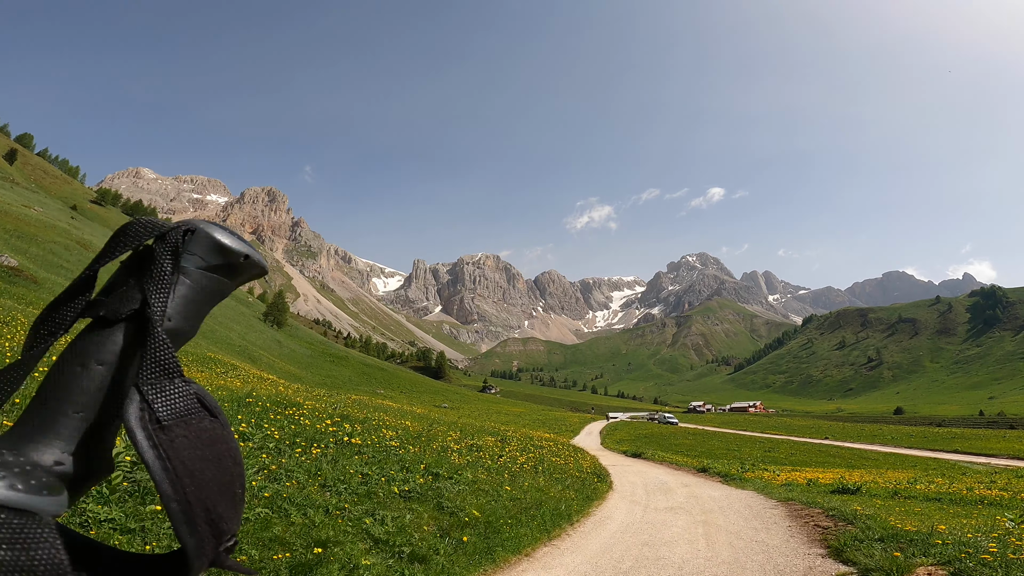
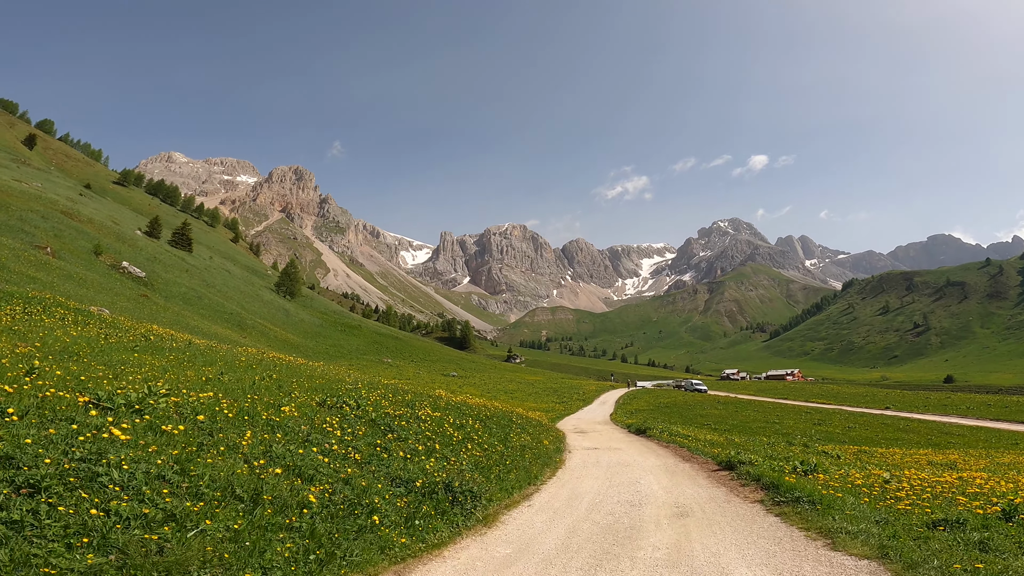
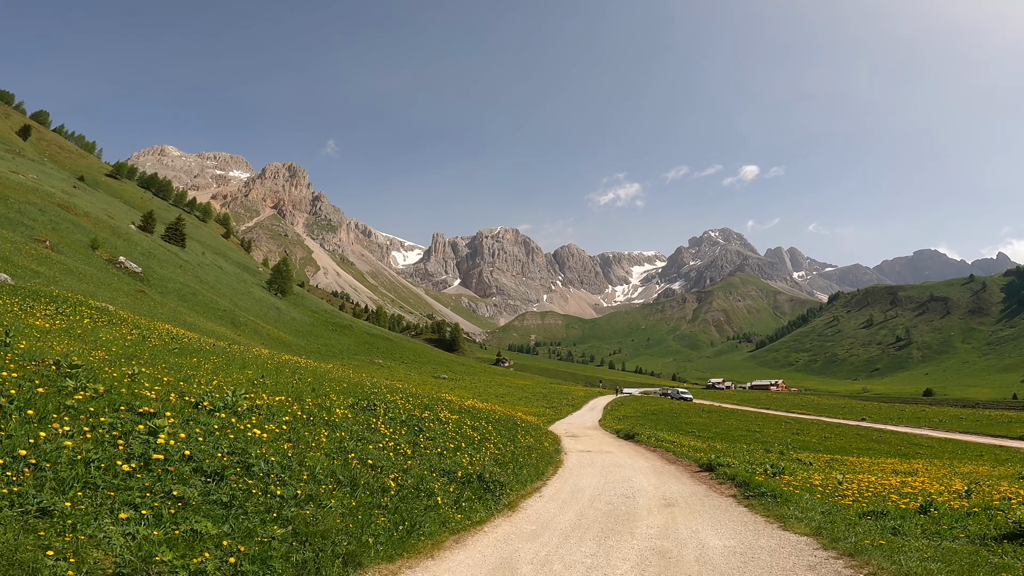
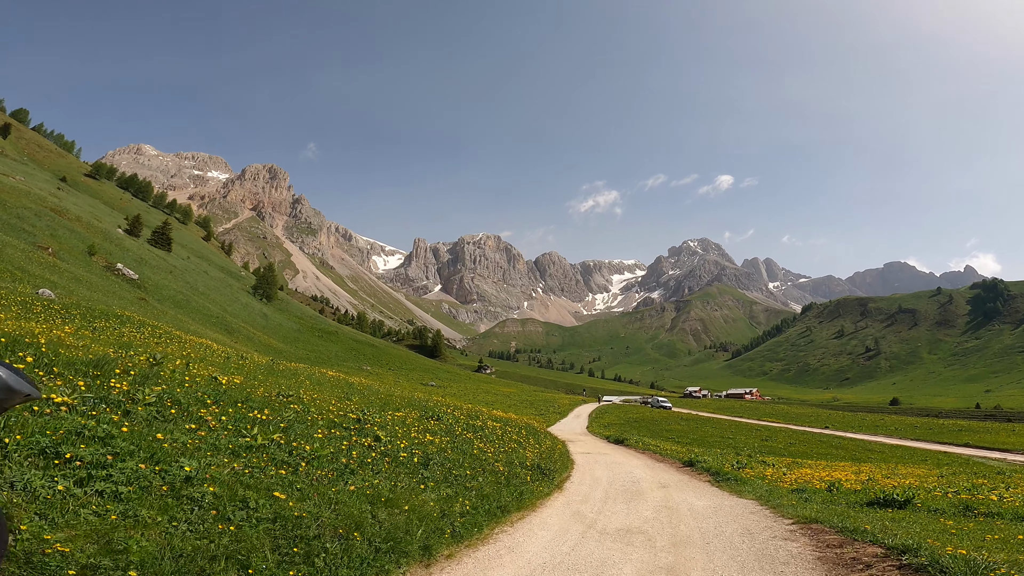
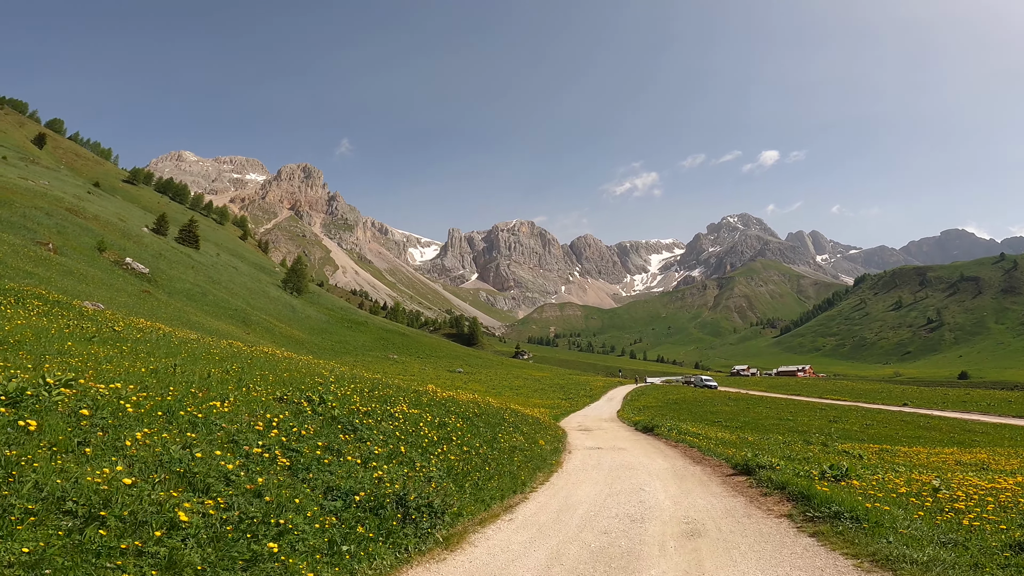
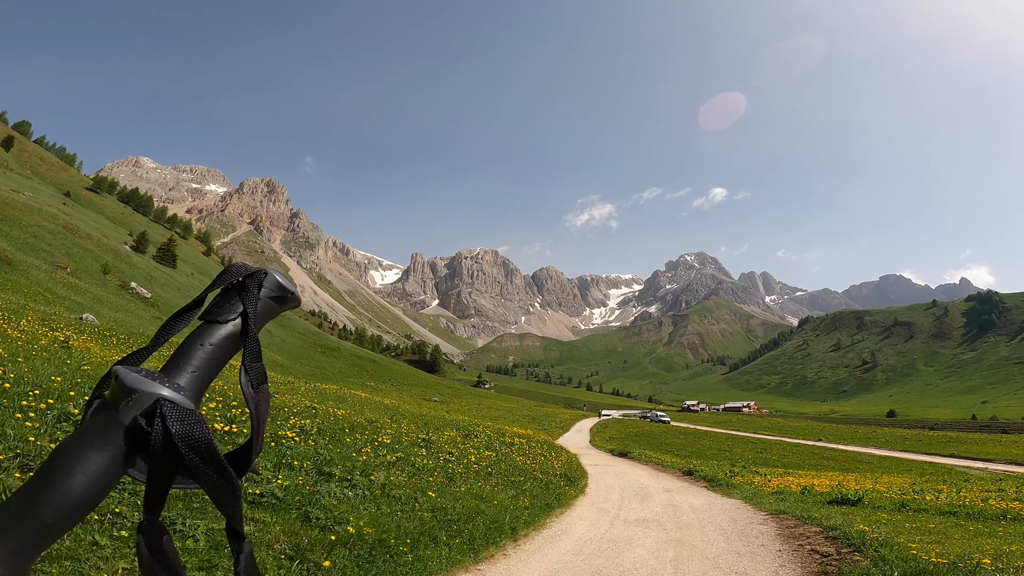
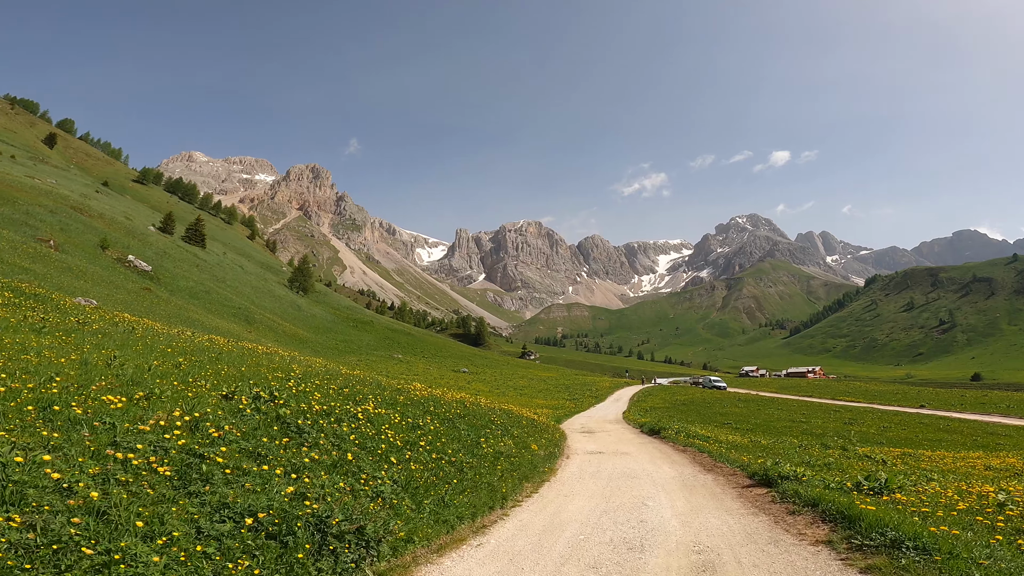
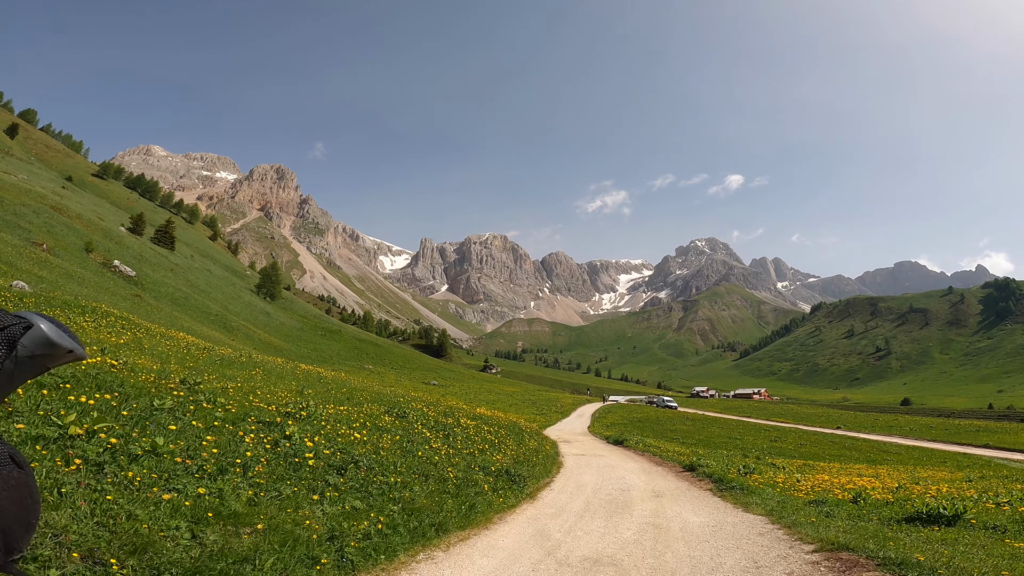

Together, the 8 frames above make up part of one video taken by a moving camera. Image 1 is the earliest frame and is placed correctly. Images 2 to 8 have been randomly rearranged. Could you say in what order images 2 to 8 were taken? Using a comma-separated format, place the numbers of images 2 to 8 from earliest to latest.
6, 4, 8, 3, 2, 5, 7
